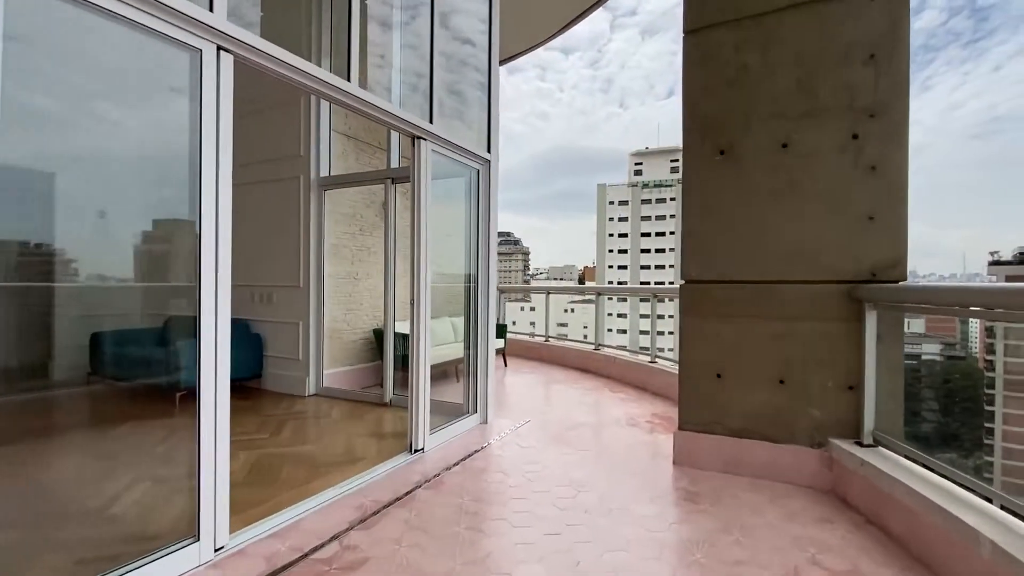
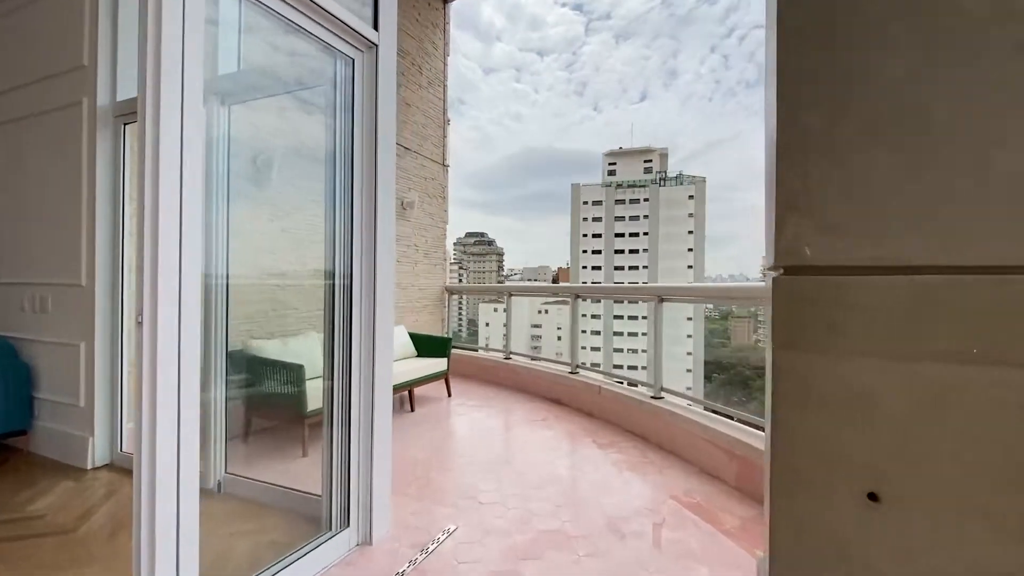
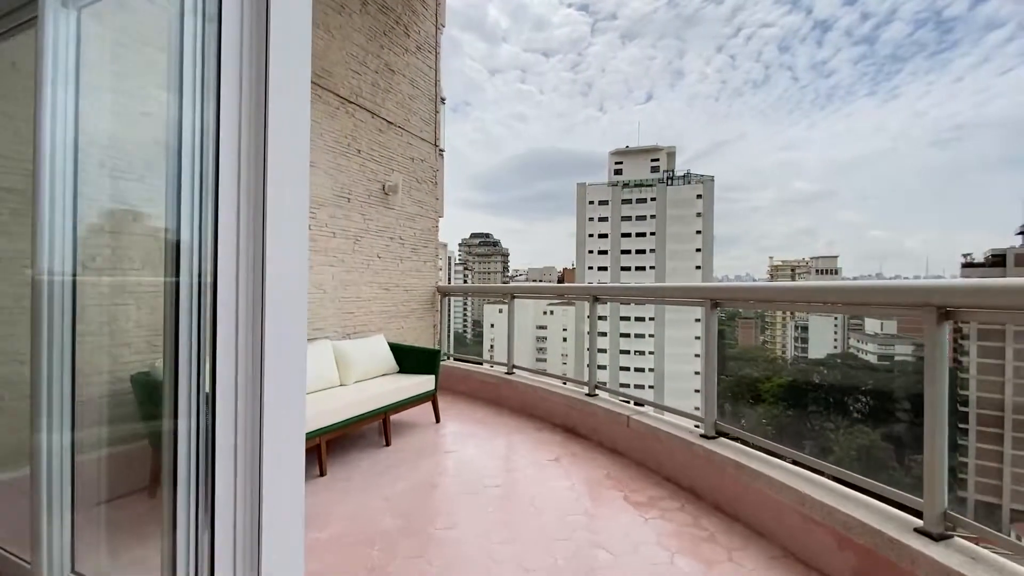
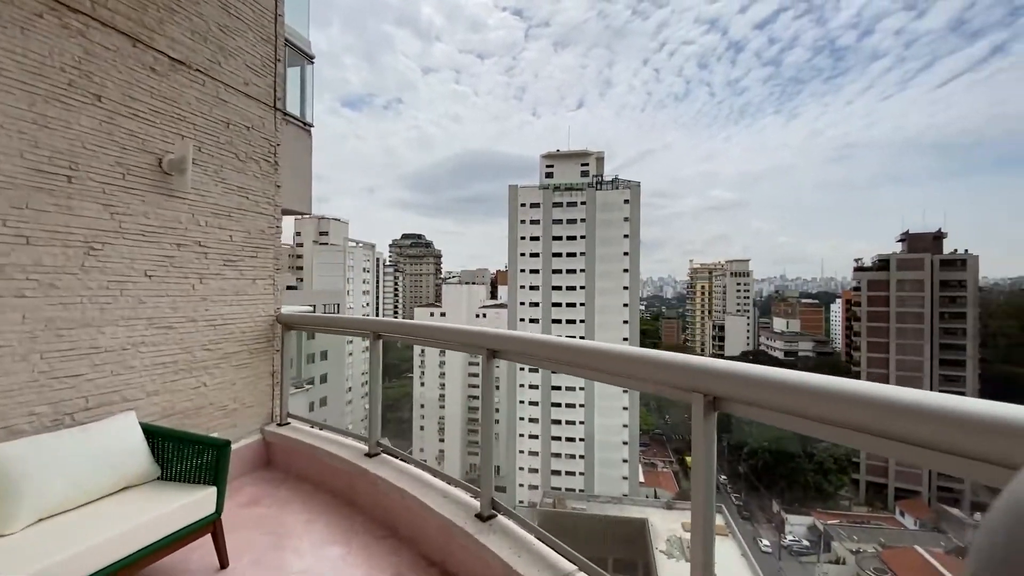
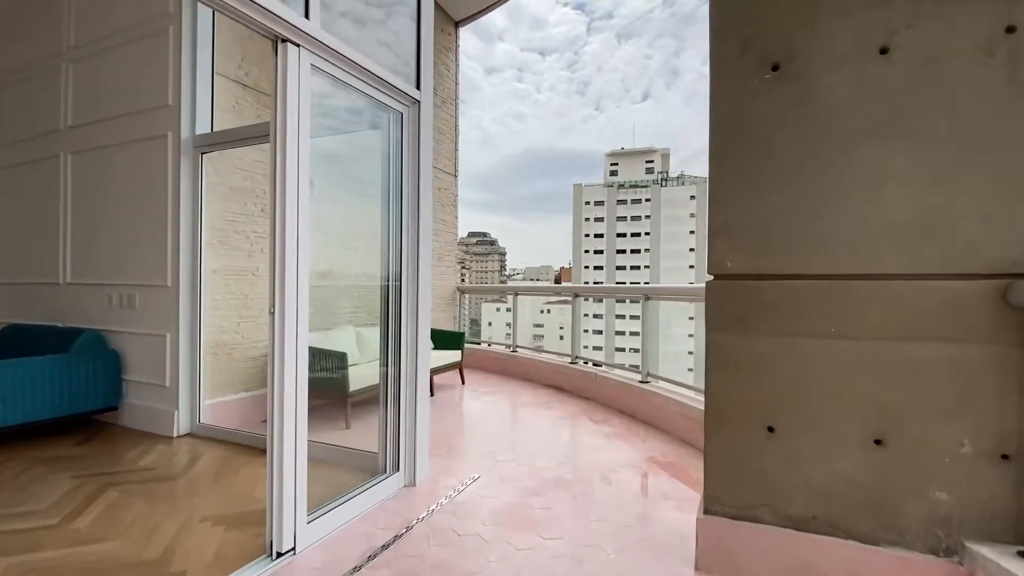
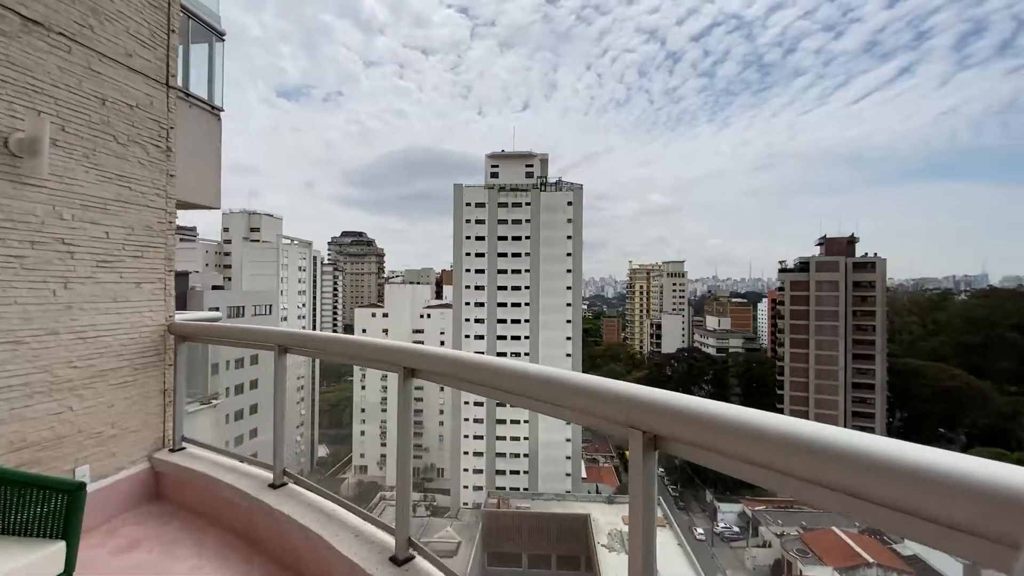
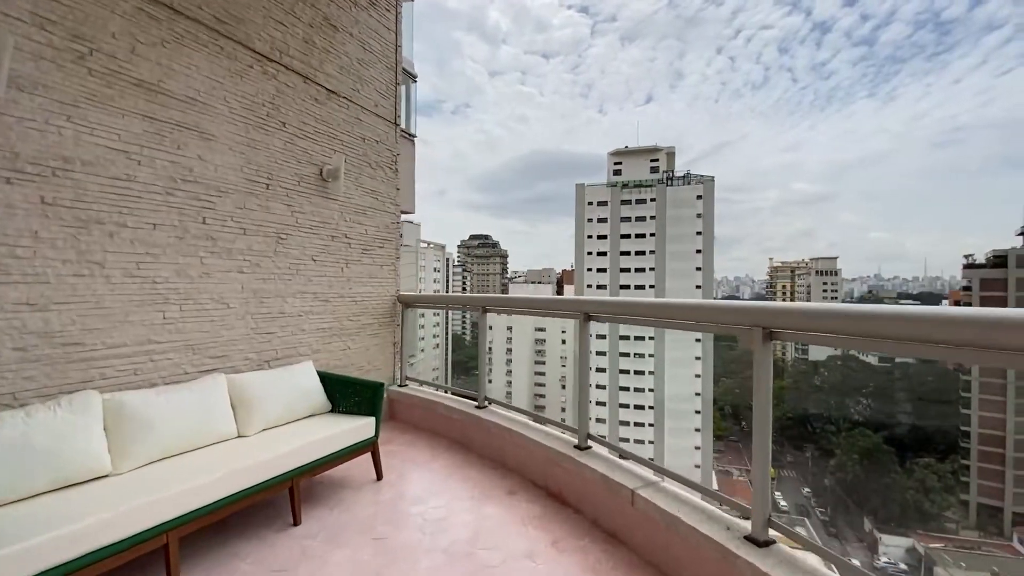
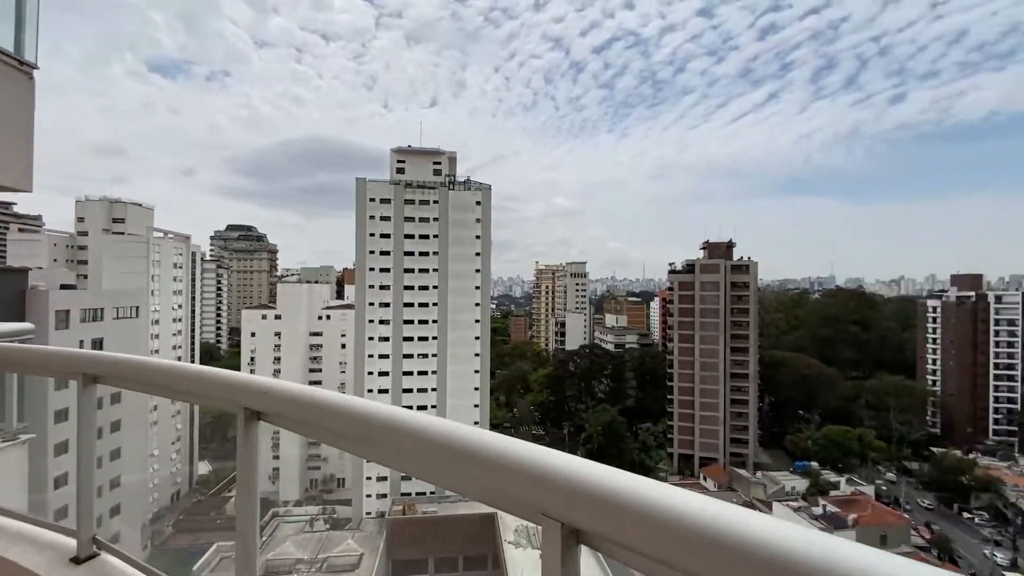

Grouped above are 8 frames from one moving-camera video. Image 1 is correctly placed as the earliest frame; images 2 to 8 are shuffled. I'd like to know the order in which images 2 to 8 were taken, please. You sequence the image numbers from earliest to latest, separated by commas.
5, 2, 3, 7, 4, 6, 8
